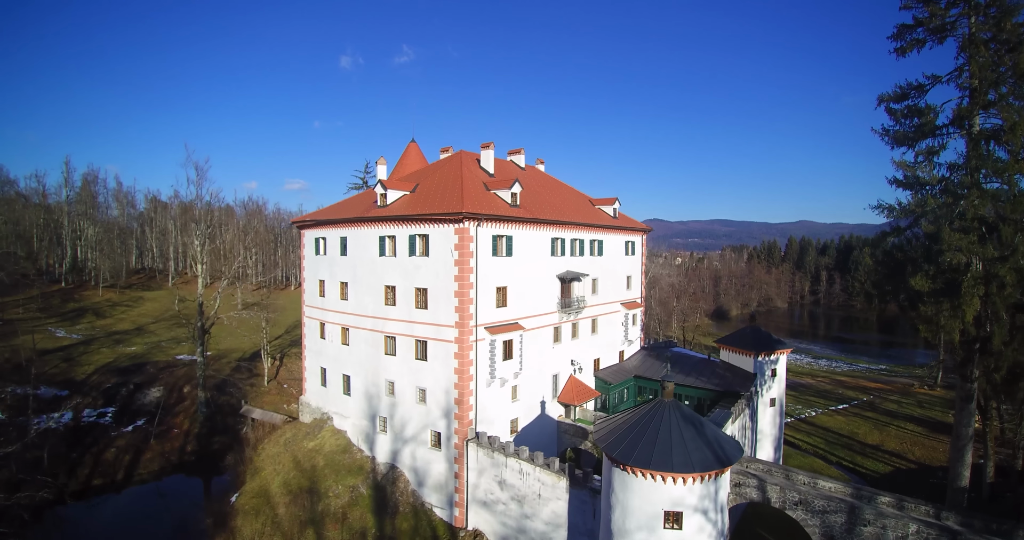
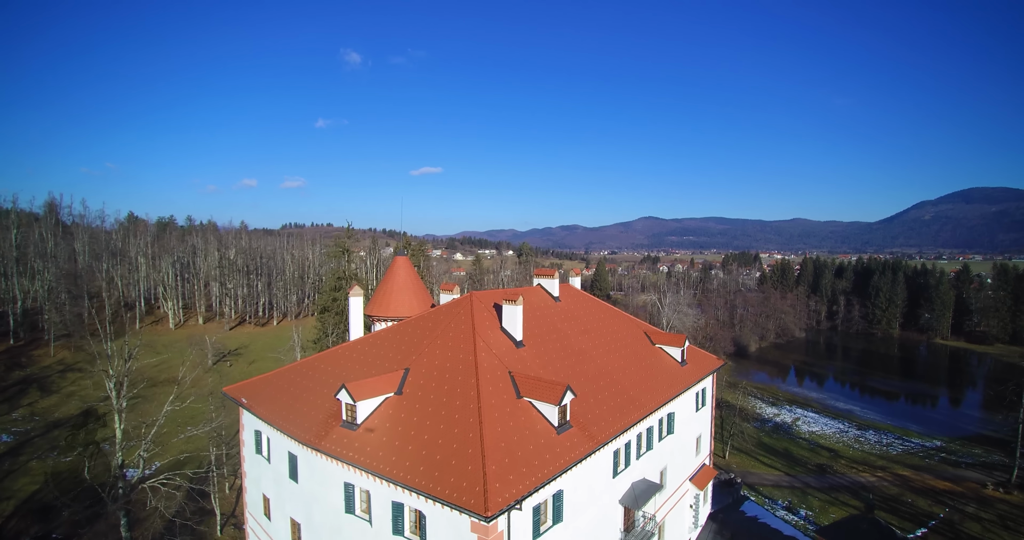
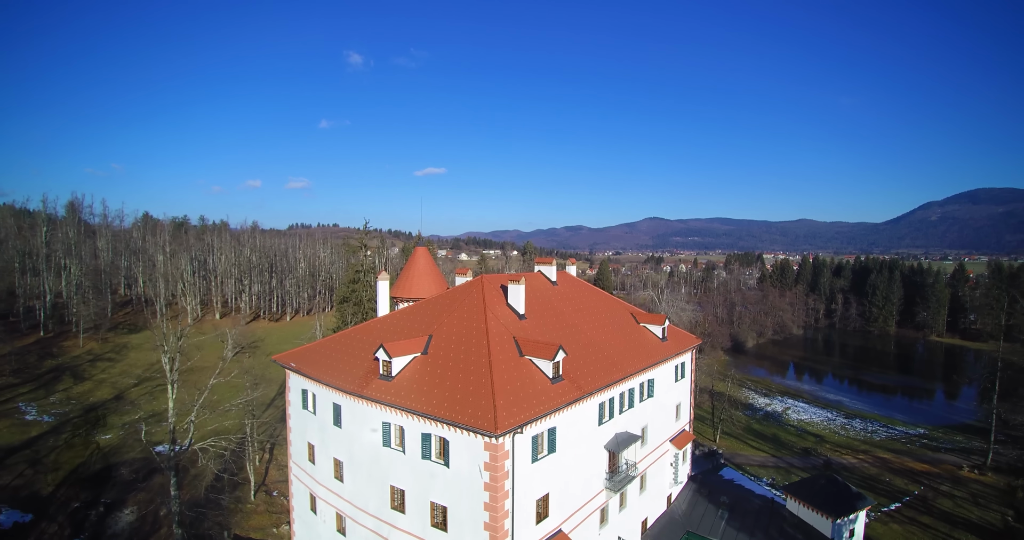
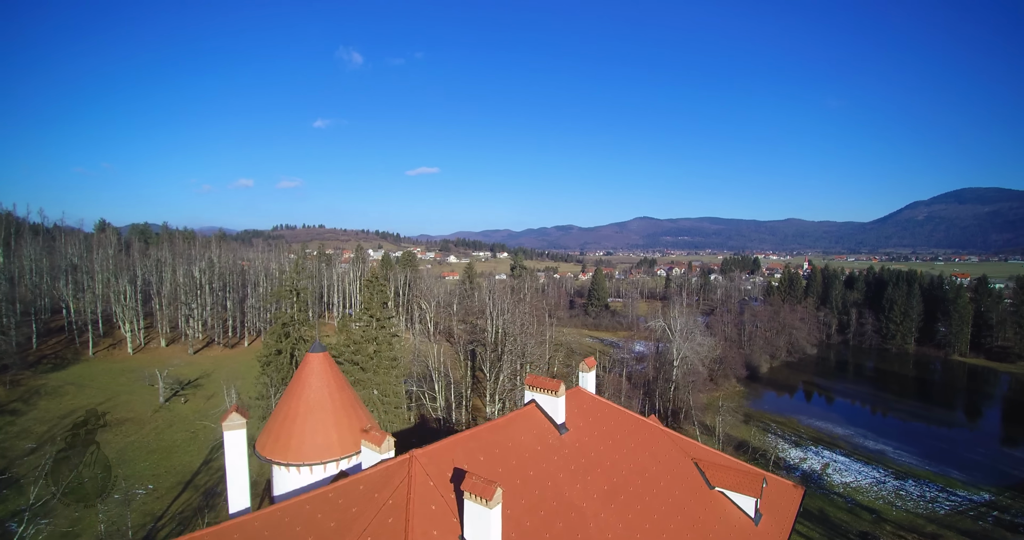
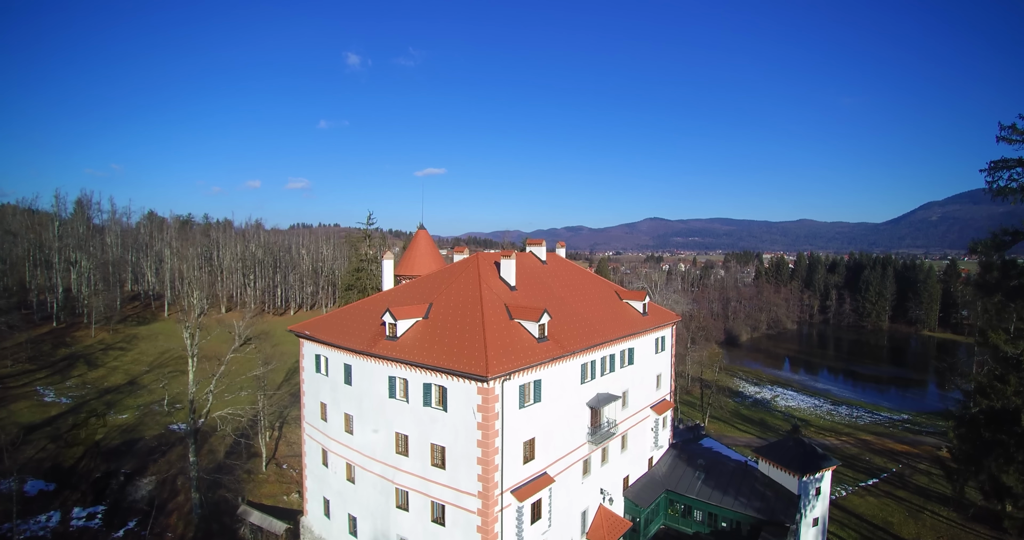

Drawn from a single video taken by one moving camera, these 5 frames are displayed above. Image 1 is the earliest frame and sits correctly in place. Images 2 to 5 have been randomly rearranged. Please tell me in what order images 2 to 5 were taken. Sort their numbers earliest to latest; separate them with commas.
5, 3, 2, 4
